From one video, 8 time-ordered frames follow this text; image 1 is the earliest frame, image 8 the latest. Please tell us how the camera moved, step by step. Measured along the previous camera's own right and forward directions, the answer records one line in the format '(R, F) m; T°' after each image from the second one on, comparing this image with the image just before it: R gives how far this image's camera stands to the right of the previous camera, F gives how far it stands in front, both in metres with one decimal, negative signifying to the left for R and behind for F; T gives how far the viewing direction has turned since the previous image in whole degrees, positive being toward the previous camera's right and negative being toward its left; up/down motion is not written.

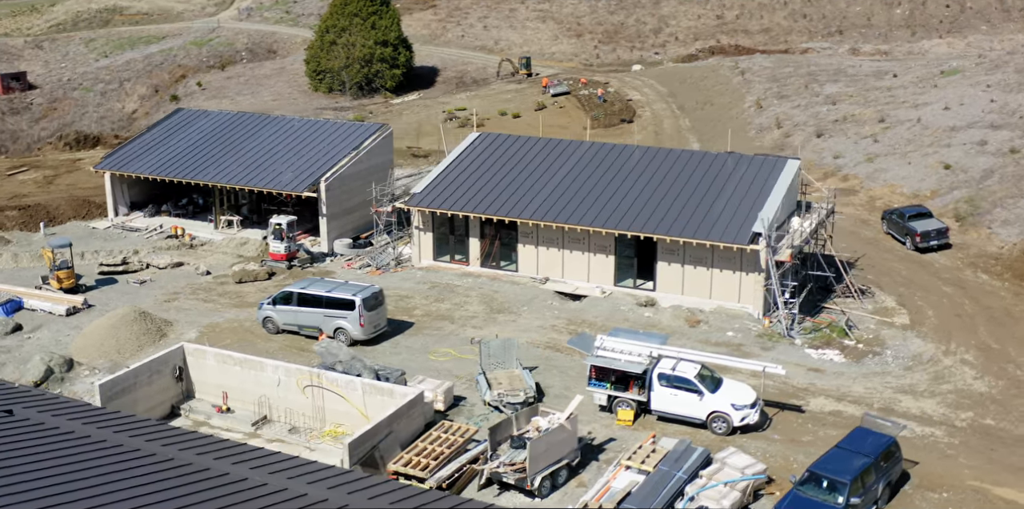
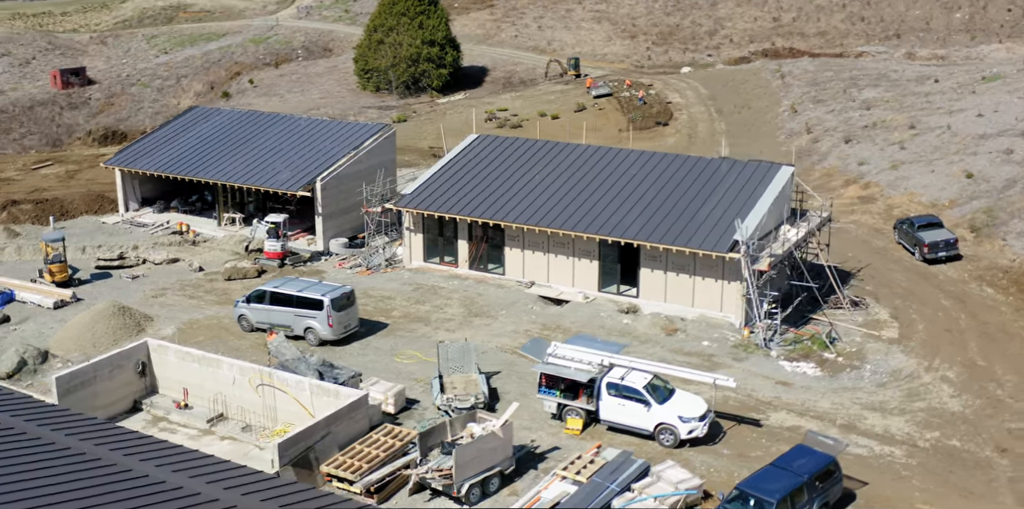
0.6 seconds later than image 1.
(+3.2, +0.4) m; -4°
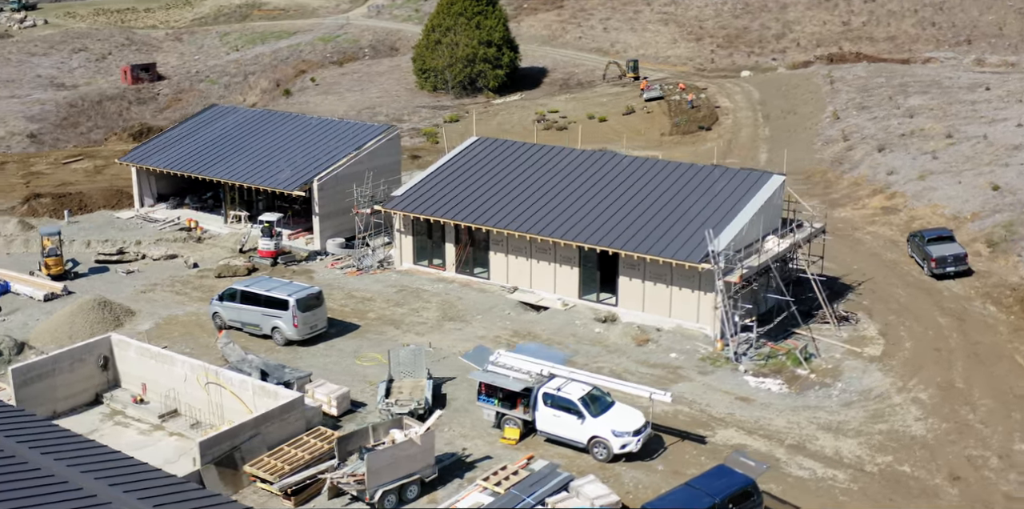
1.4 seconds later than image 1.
(+3.7, +0.5) m; -5°
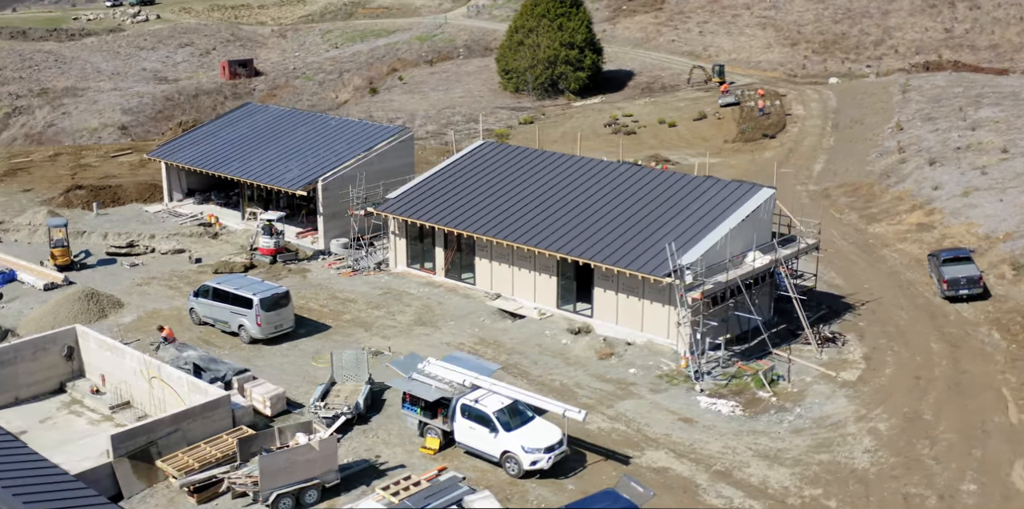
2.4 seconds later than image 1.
(+4.9, +0.7) m; -6°
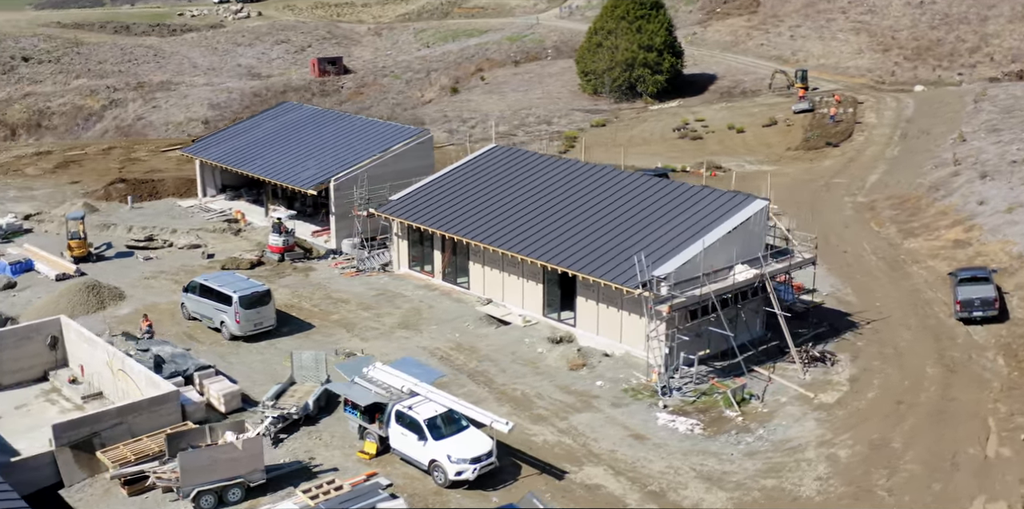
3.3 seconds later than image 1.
(+4.2, +0.5) m; -6°
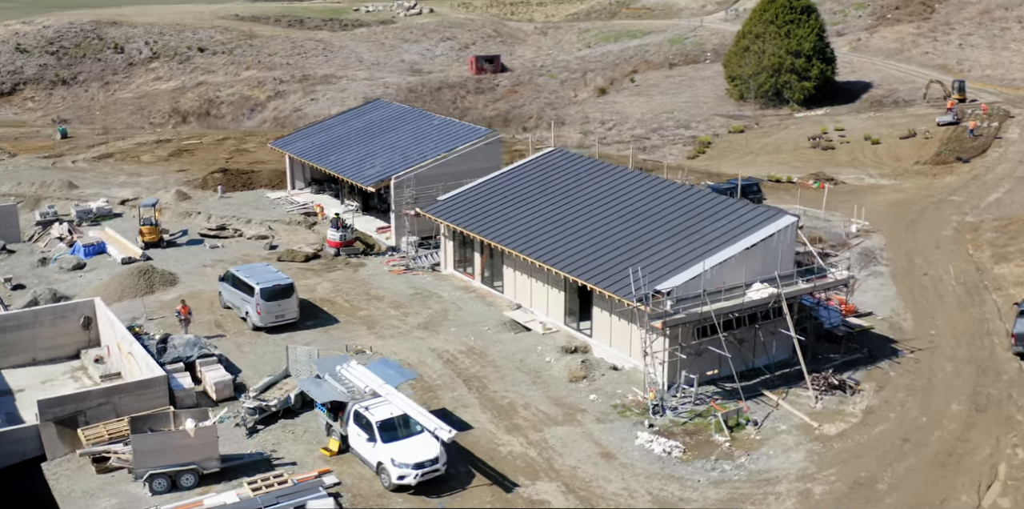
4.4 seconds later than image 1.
(+5.4, +0.8) m; -9°
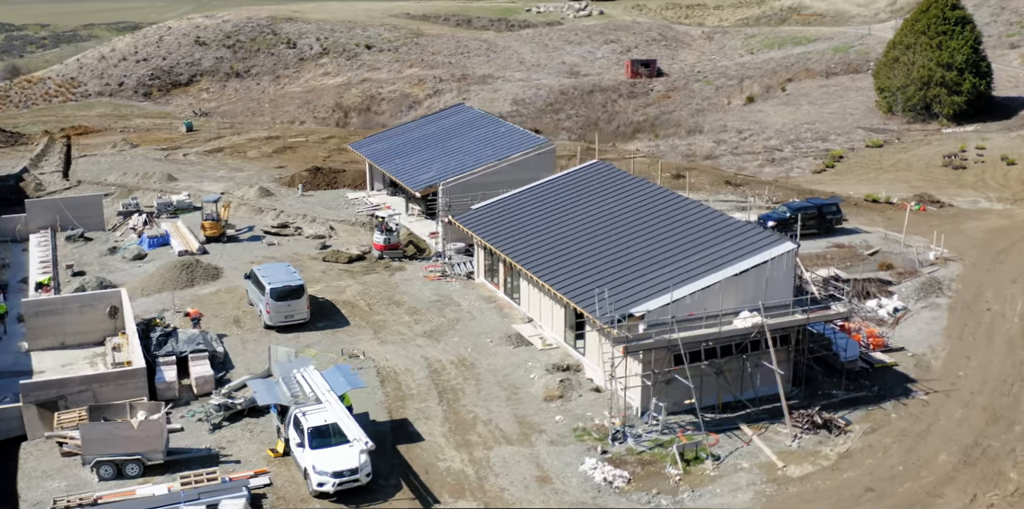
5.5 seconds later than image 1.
(+6.2, +0.6) m; -10°
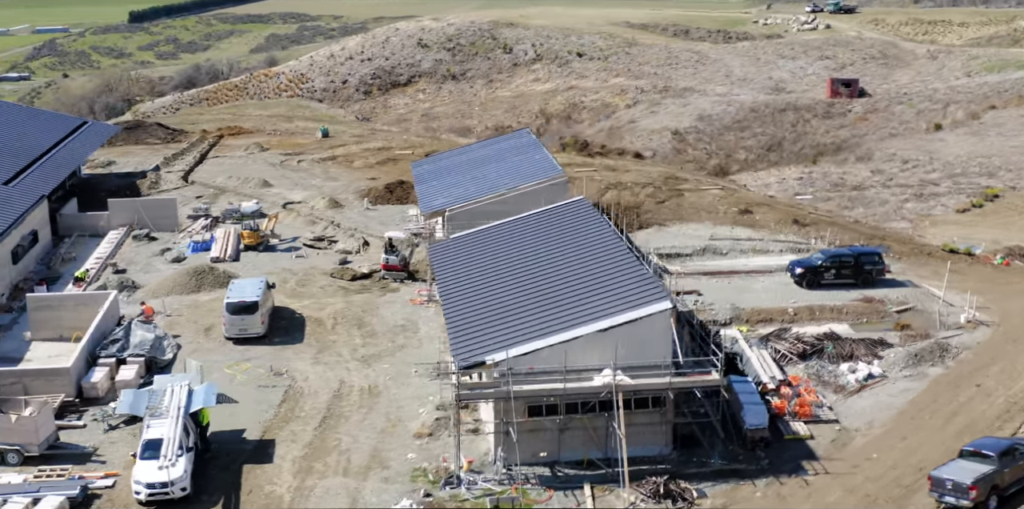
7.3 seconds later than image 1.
(+11.4, +0.6) m; -14°
